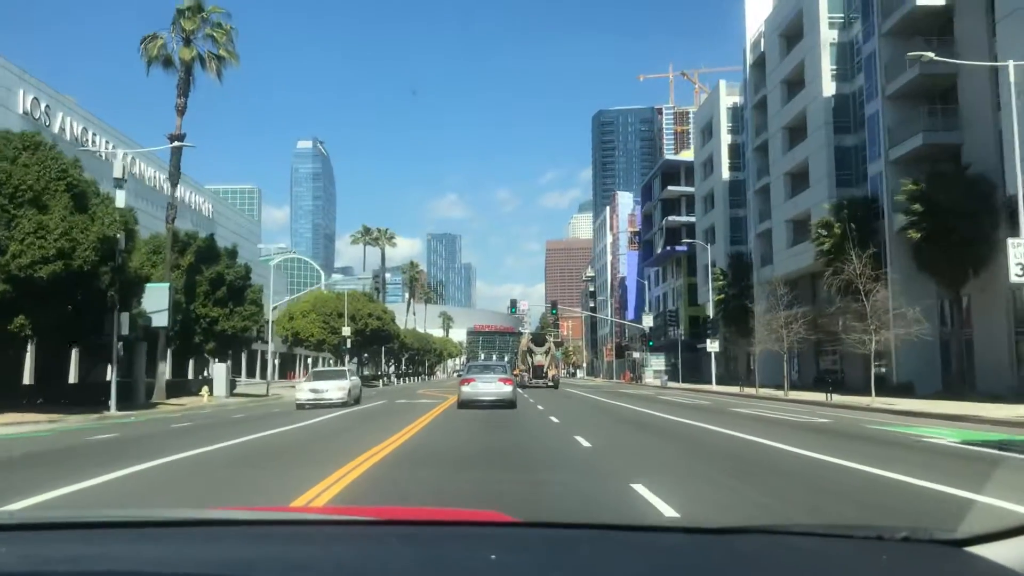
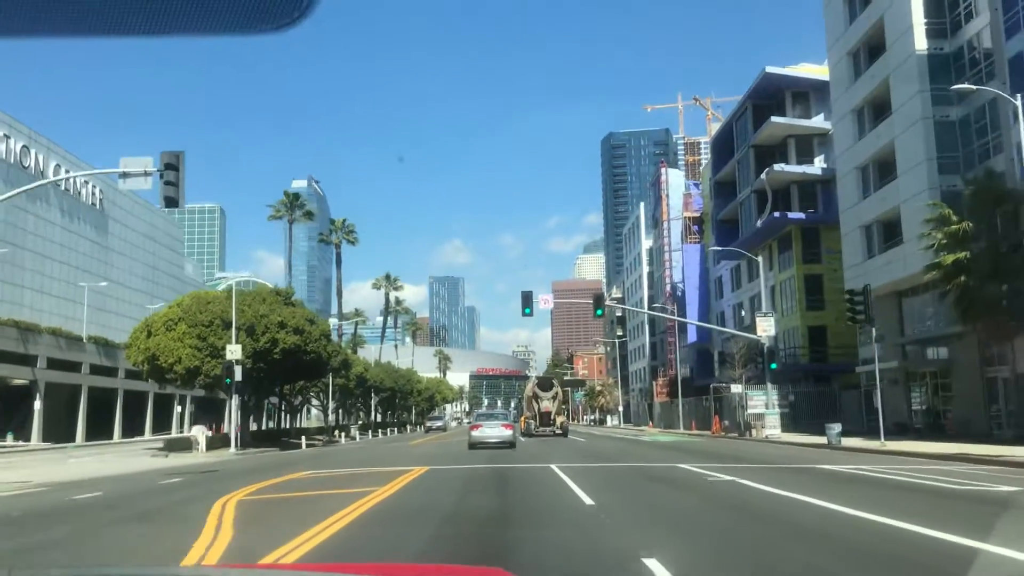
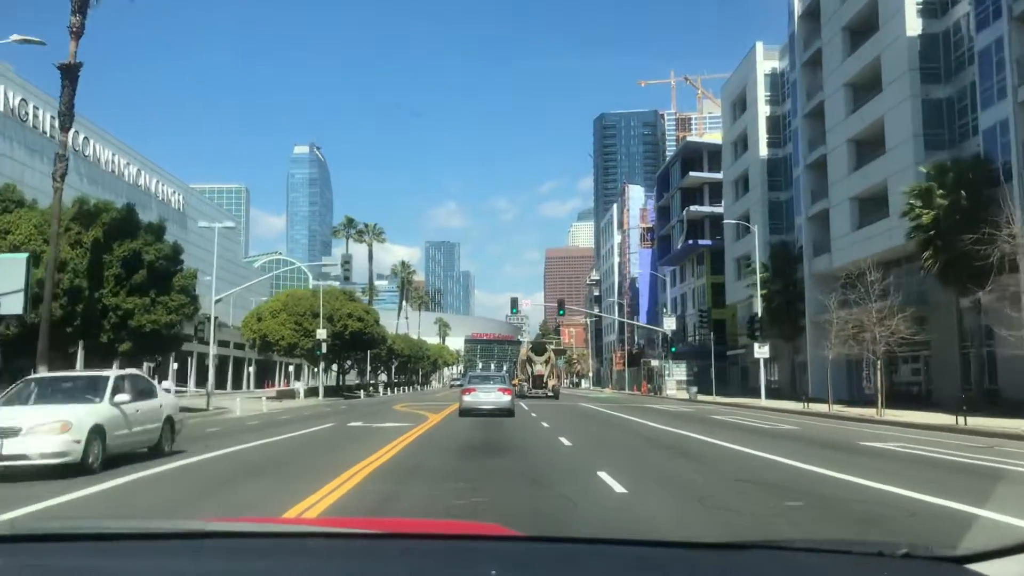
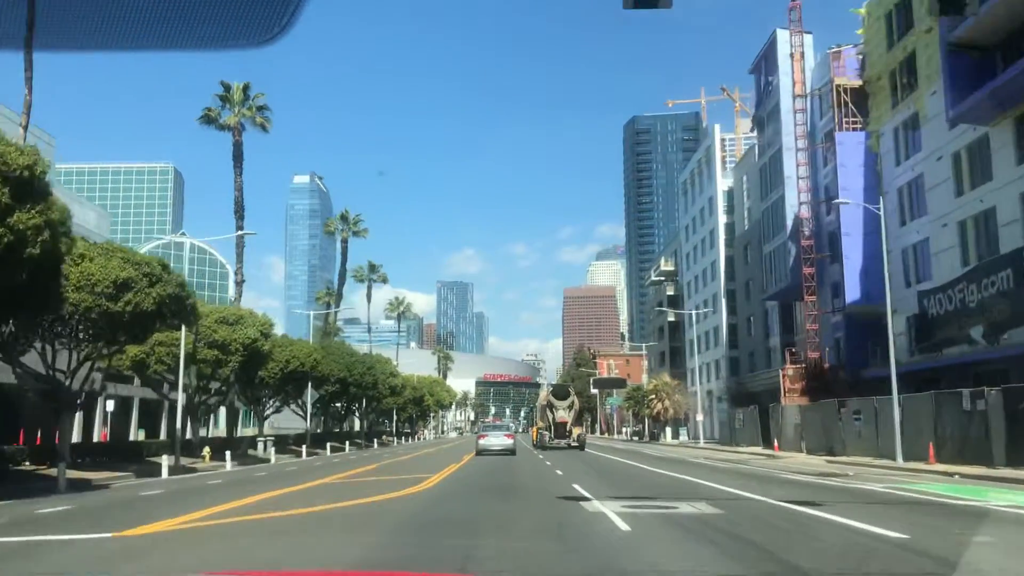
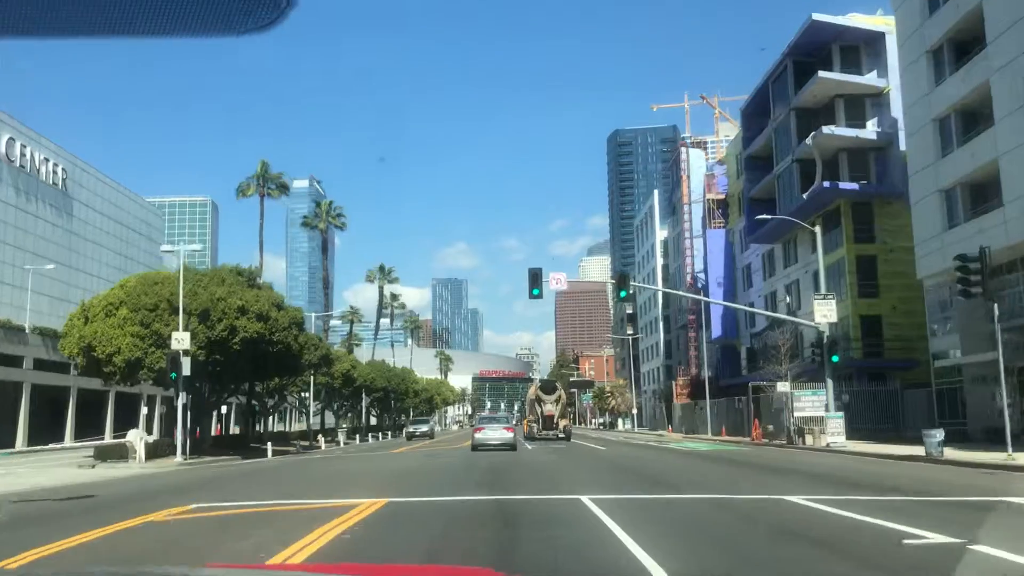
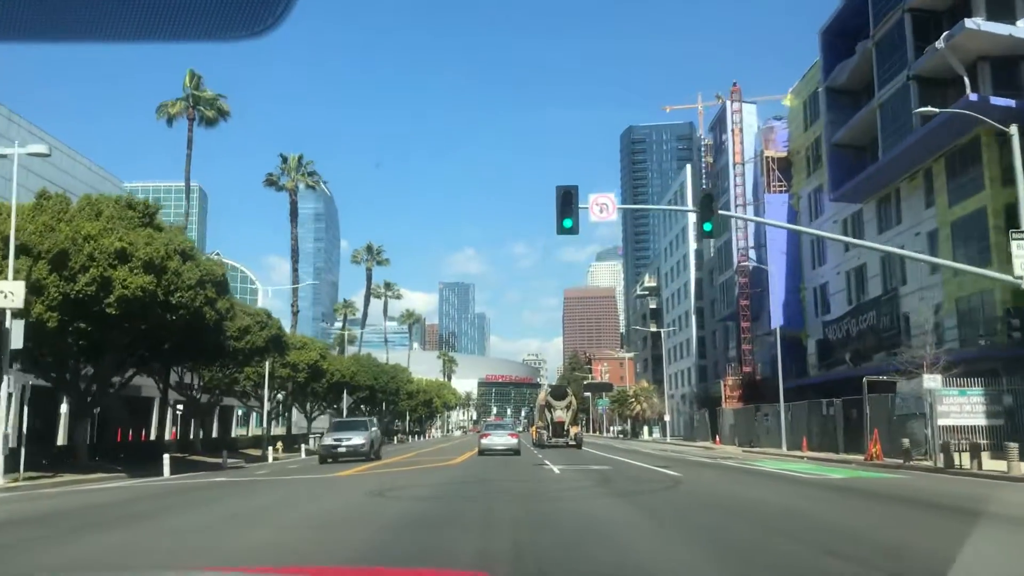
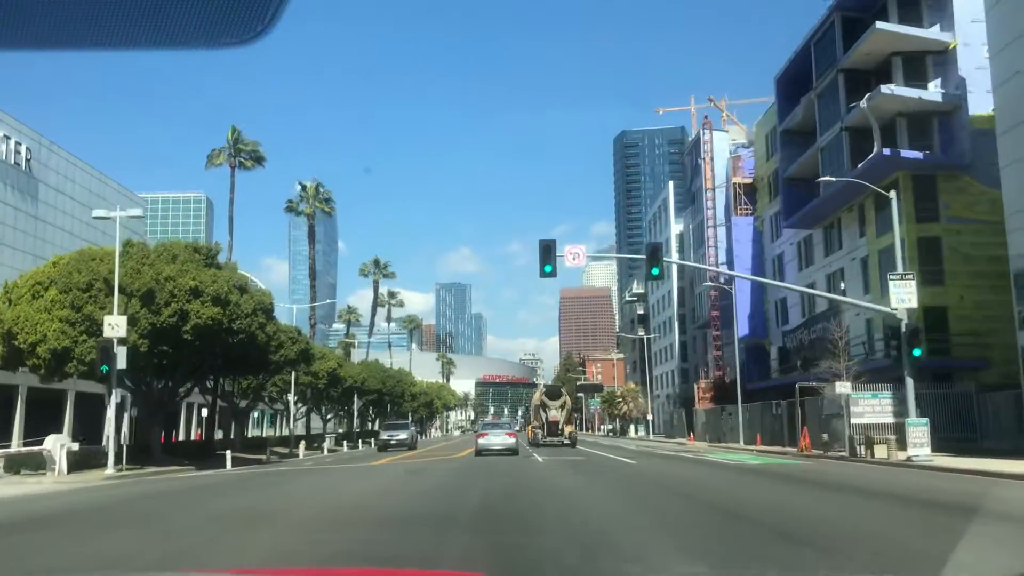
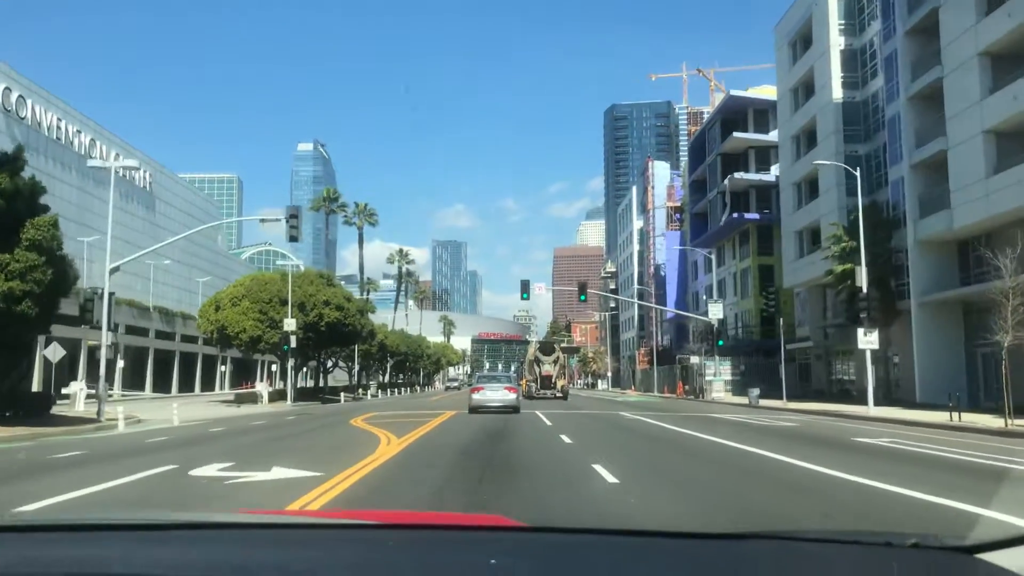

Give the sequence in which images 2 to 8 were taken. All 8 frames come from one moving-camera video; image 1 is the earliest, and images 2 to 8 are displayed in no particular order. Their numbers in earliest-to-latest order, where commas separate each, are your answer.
3, 8, 2, 5, 7, 6, 4
